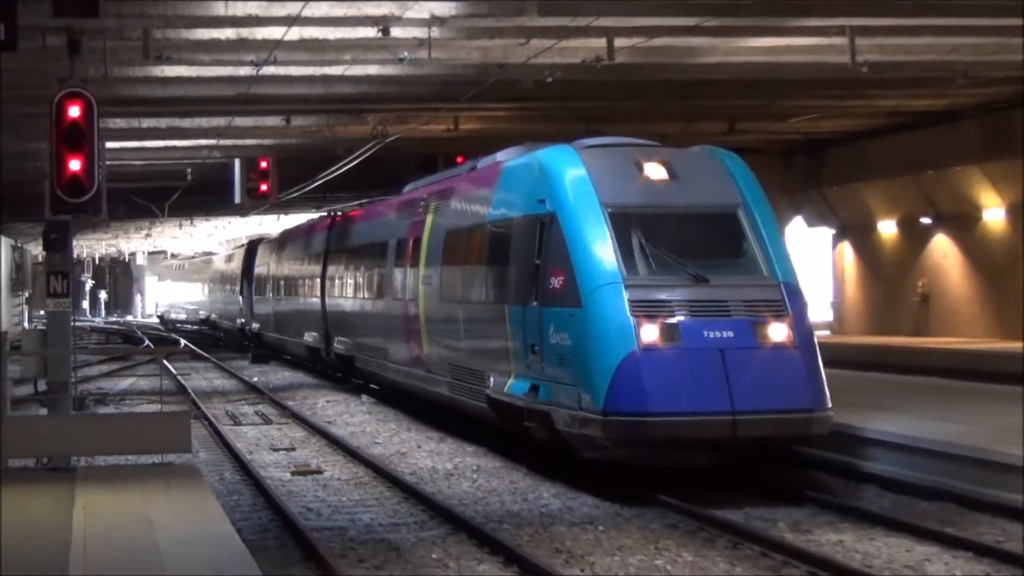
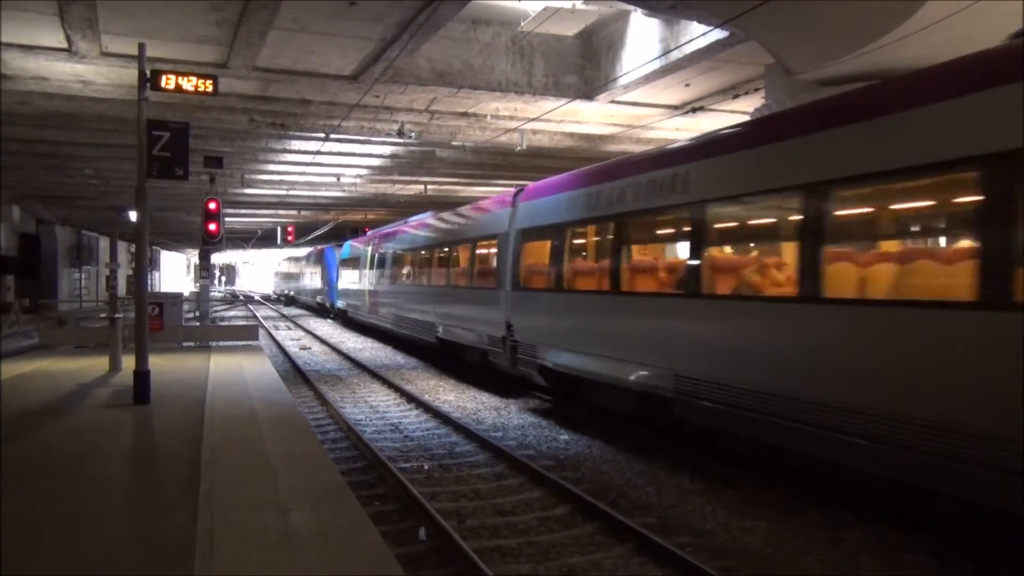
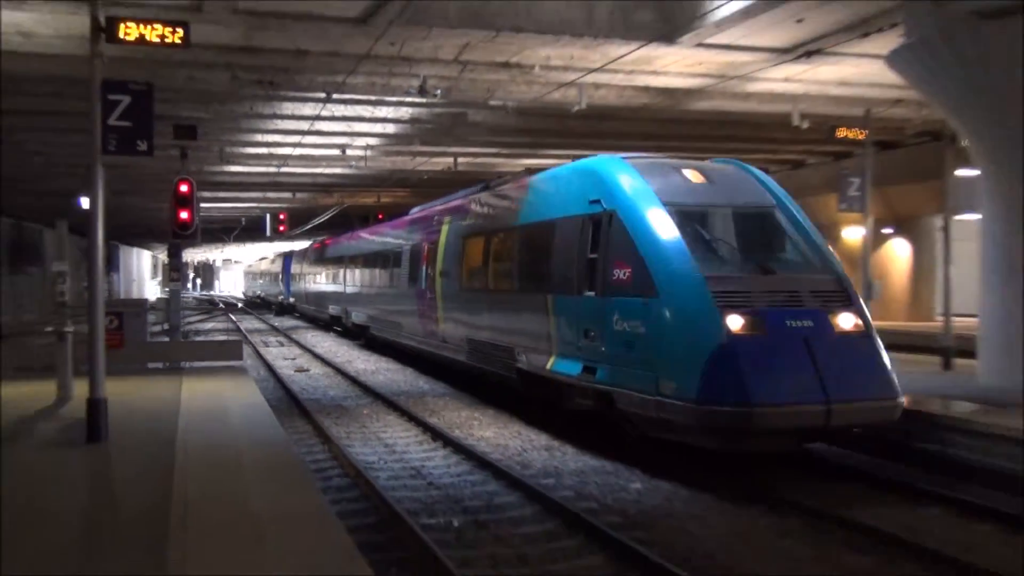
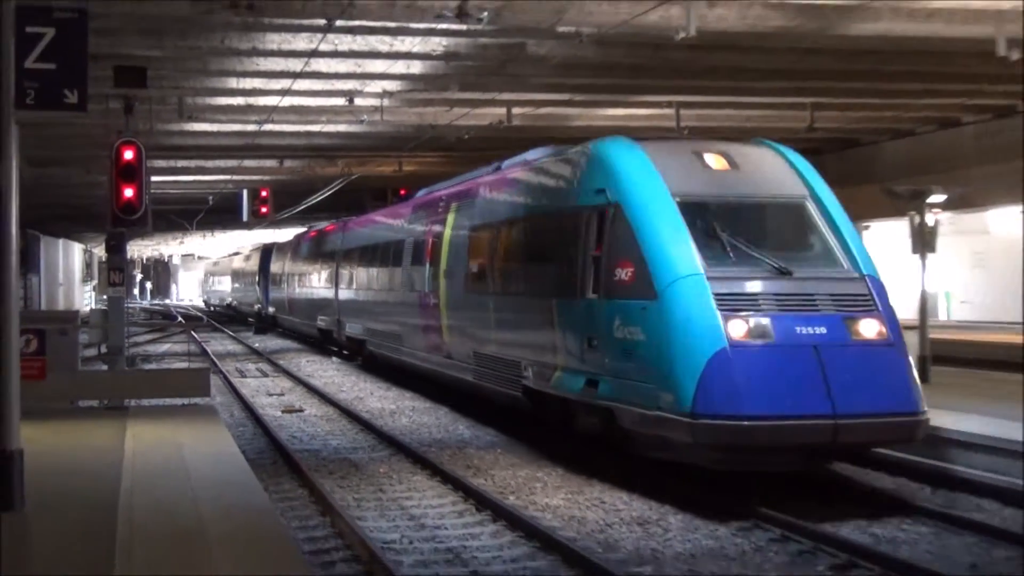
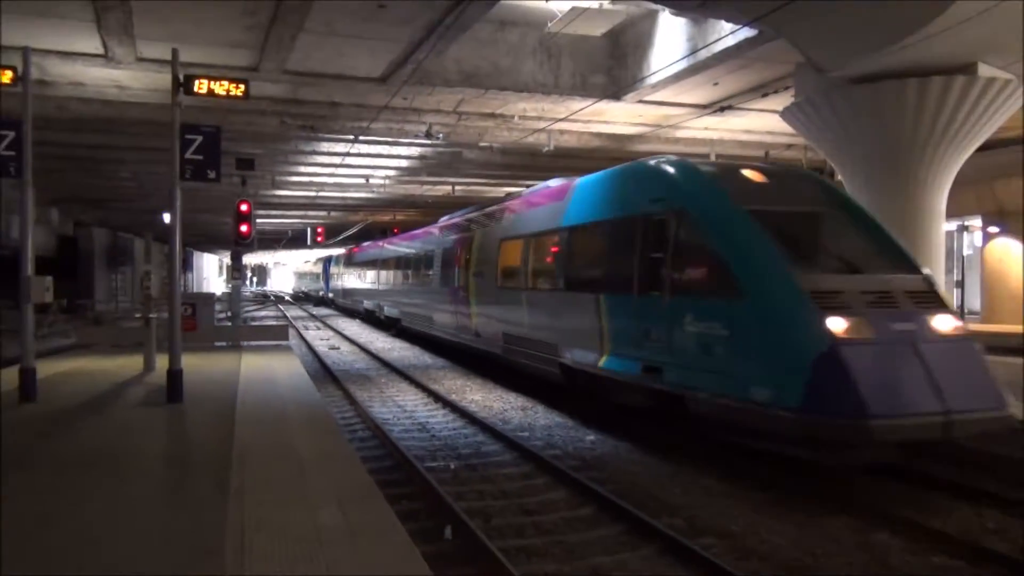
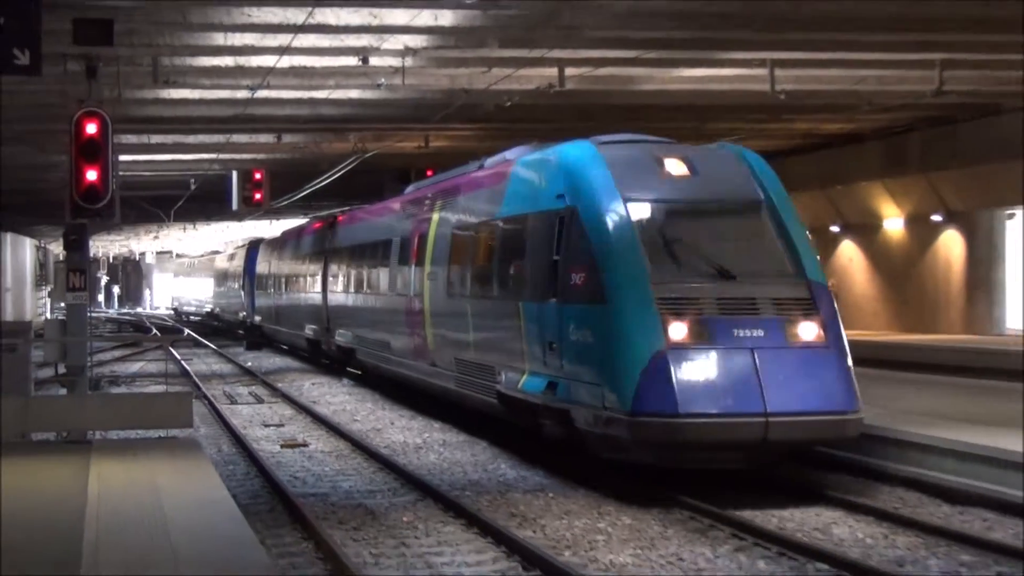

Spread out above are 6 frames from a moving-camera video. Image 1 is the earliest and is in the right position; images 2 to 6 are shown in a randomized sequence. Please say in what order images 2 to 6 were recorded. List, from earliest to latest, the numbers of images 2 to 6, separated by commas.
6, 4, 3, 5, 2
